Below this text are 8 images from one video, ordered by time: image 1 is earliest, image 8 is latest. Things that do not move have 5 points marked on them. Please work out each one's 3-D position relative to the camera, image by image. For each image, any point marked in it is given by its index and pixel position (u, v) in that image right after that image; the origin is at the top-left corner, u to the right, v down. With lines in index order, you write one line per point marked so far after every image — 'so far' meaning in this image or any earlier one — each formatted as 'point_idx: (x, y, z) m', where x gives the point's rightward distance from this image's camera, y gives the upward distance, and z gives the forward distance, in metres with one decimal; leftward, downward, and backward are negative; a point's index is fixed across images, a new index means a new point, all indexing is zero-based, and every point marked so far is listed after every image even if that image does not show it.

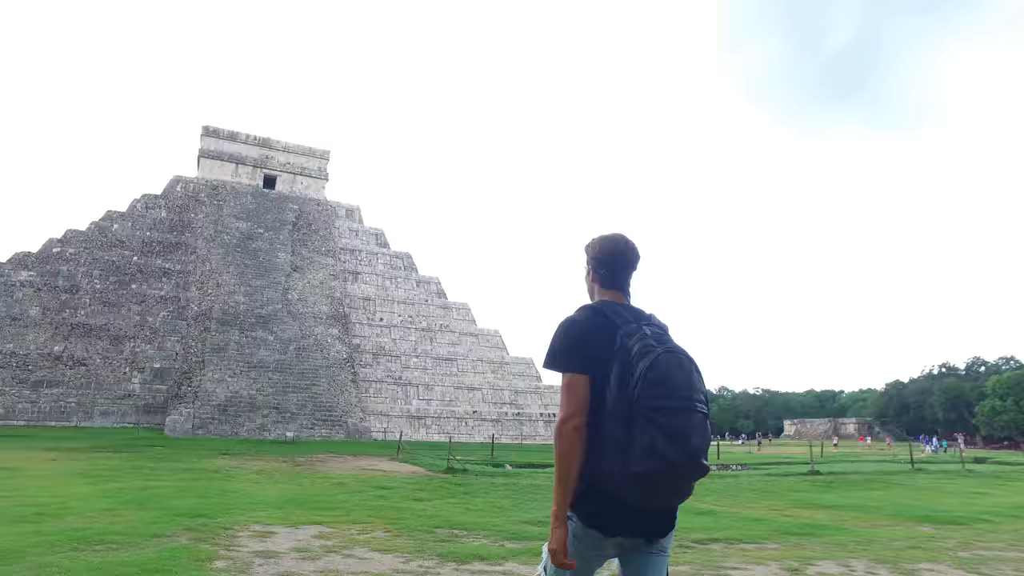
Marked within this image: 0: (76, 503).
0: (-4.3, -2.1, +6.5) m
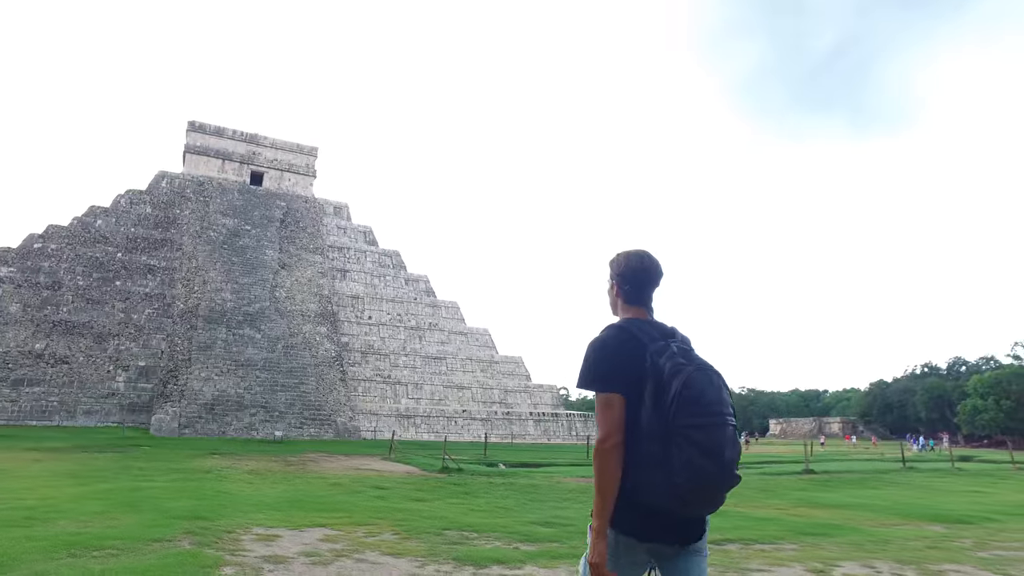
0: (-4.2, -2.1, +6.3) m
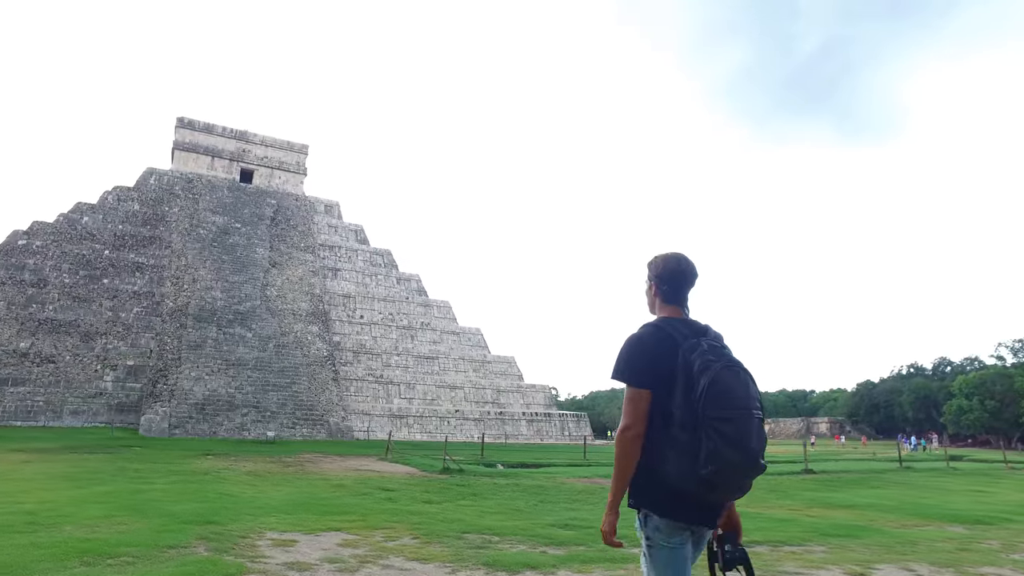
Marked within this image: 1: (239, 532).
0: (-4.0, -2.0, +6.0) m
1: (-2.2, -2.0, +5.3) m
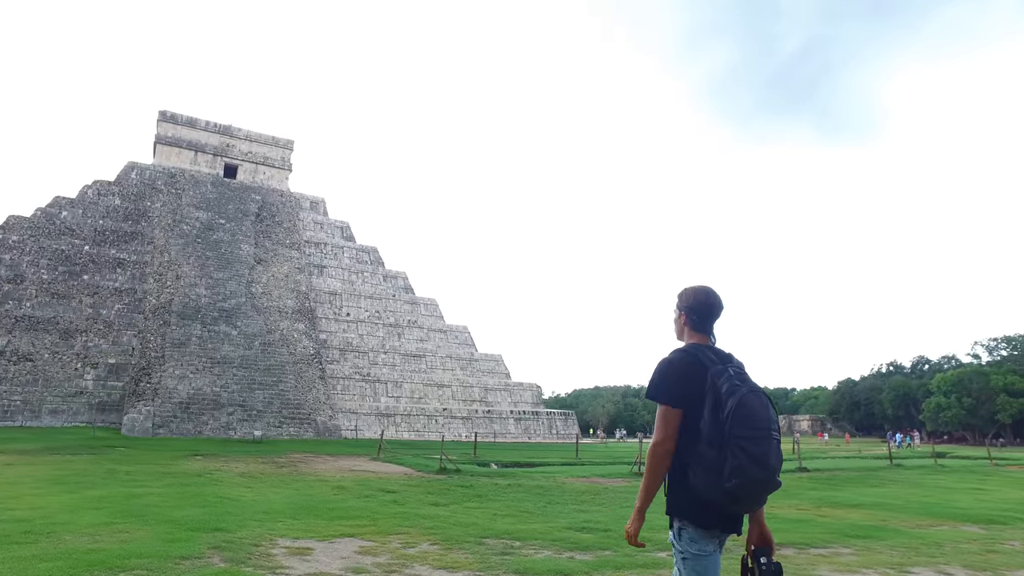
0: (-3.9, -2.0, +5.7) m
1: (-2.0, -1.9, +5.0) m
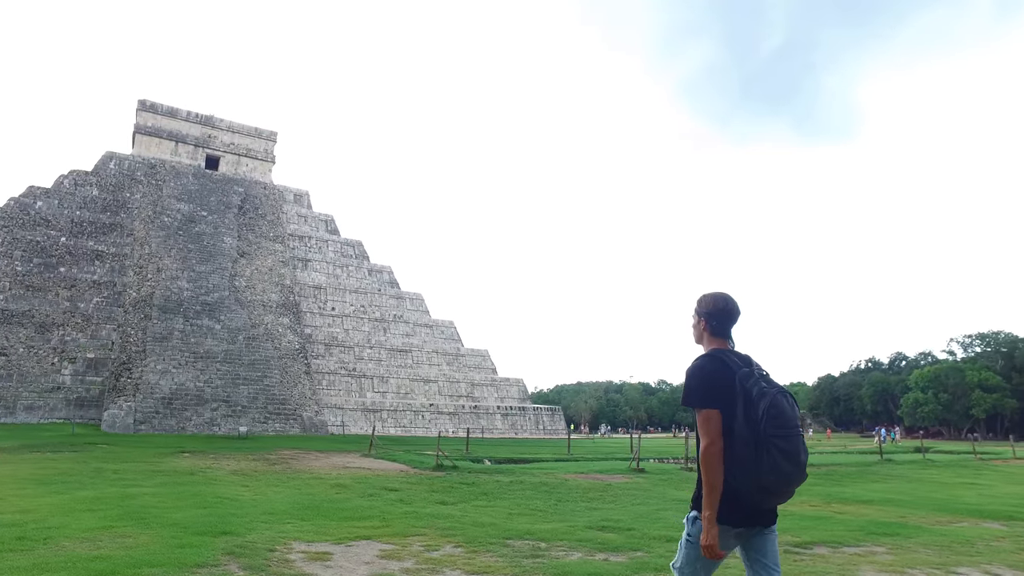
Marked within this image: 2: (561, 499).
0: (-3.7, -1.9, +5.4) m
1: (-1.8, -1.8, +4.7) m
2: (+0.6, -2.8, +8.8) m
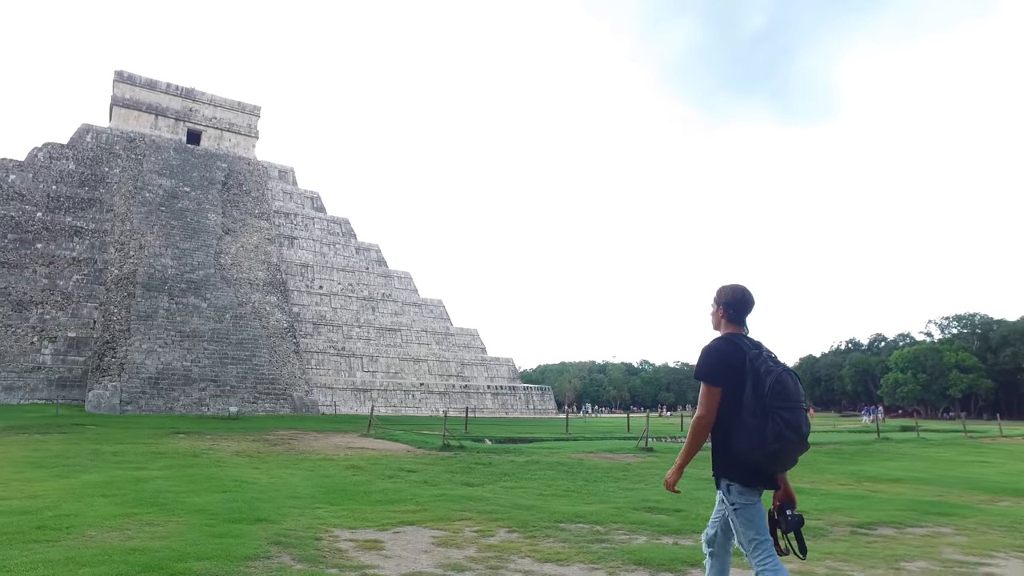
0: (-3.2, -1.6, +4.9) m
1: (-1.4, -1.6, +4.3) m
2: (+0.9, -2.5, +8.5) m
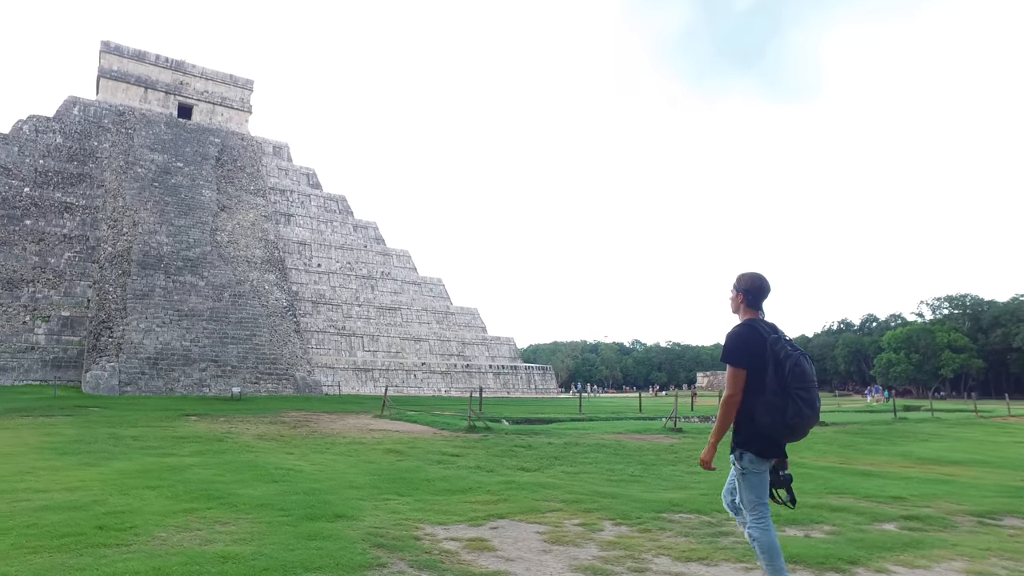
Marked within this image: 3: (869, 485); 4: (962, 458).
0: (-2.6, -1.4, +4.4) m
1: (-0.7, -1.4, +3.8) m
2: (+1.6, -2.1, +8.0) m
3: (+3.5, -1.9, +6.5) m
4: (+6.4, -2.4, +9.3) m
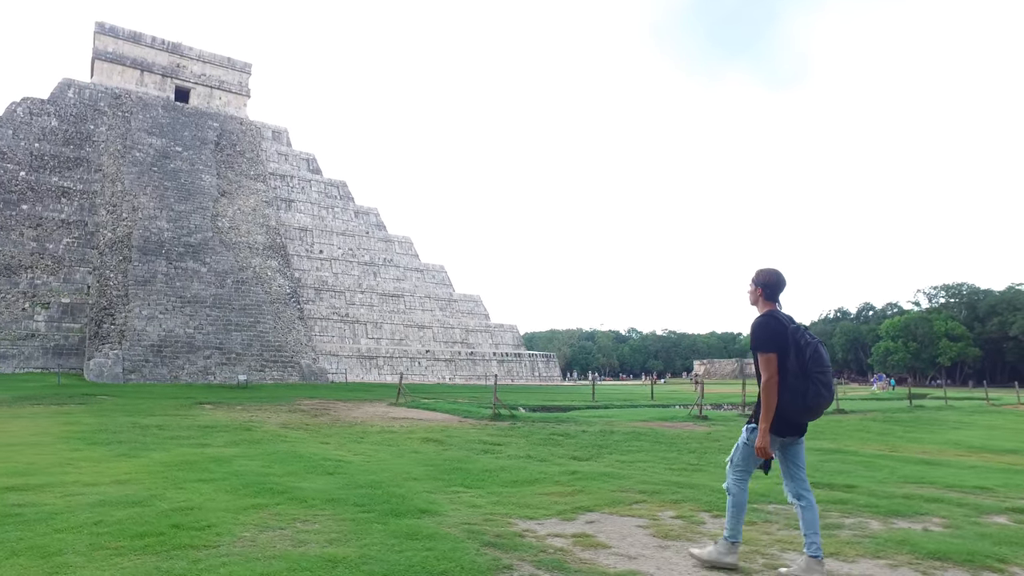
0: (-2.0, -1.2, +4.0) m
1: (-0.1, -1.3, +3.5) m
2: (+2.1, -1.9, +7.7) m
3: (+4.1, -1.8, +6.3) m
4: (+6.9, -2.2, +9.1) m
